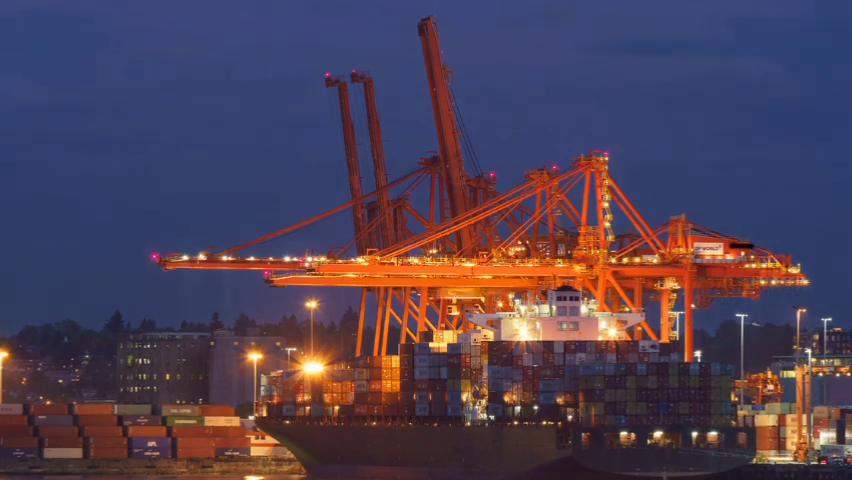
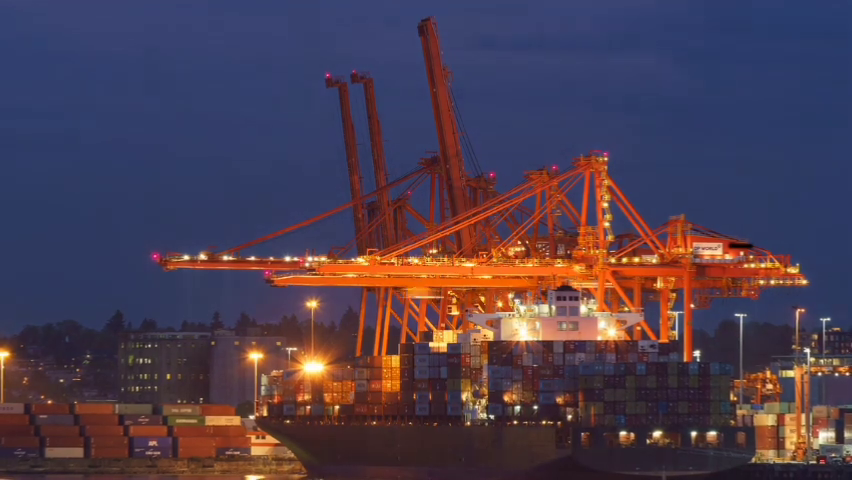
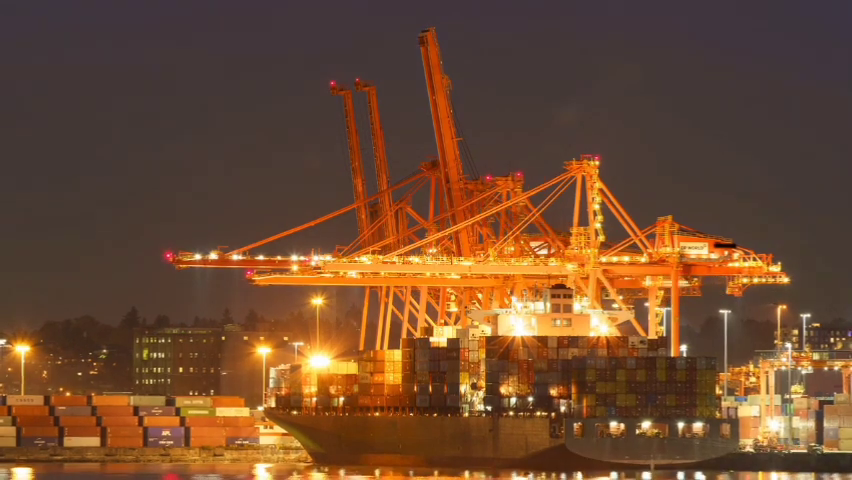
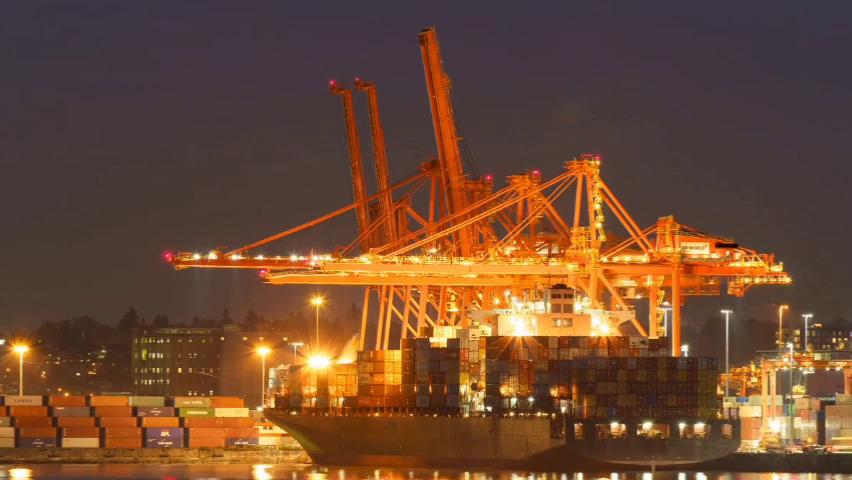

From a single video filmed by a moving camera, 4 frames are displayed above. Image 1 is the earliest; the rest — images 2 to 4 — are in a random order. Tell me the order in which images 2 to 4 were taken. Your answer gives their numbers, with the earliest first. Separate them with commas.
2, 4, 3
